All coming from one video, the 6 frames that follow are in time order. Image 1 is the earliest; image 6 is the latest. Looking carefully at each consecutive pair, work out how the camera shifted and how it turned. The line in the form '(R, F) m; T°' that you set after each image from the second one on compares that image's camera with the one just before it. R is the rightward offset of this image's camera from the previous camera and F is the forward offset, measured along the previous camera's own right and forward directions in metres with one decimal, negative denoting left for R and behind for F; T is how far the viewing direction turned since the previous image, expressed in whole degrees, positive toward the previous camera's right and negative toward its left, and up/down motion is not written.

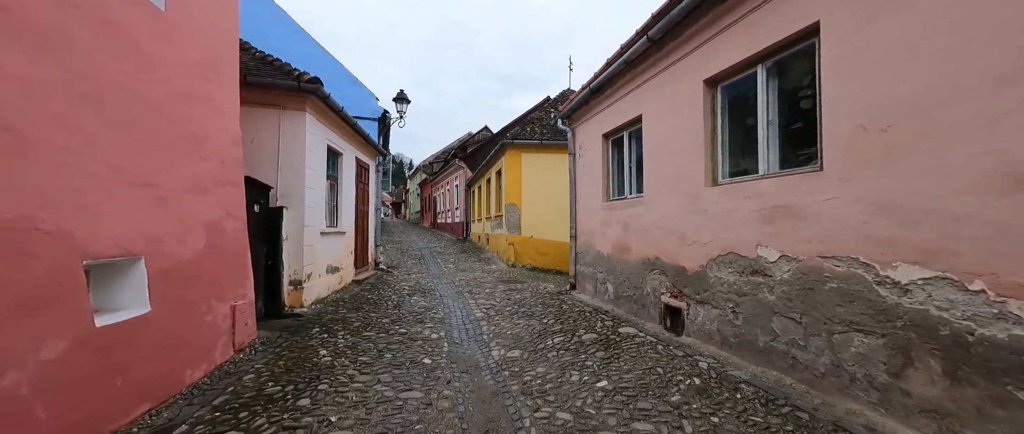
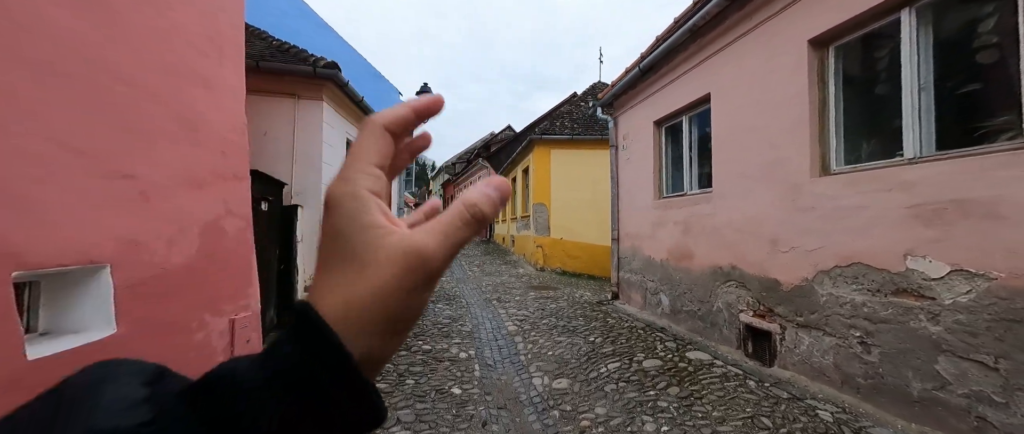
(-0.2, +0.8) m; -3°
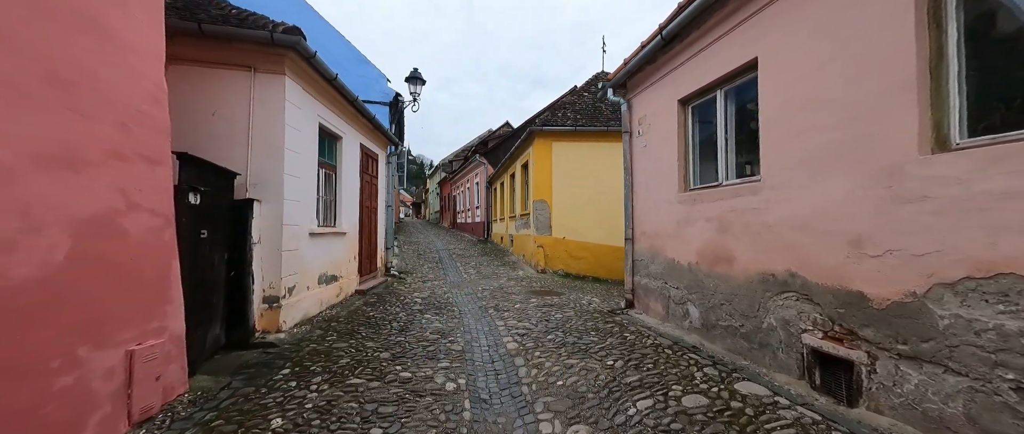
(0.0, +0.9) m; 0°
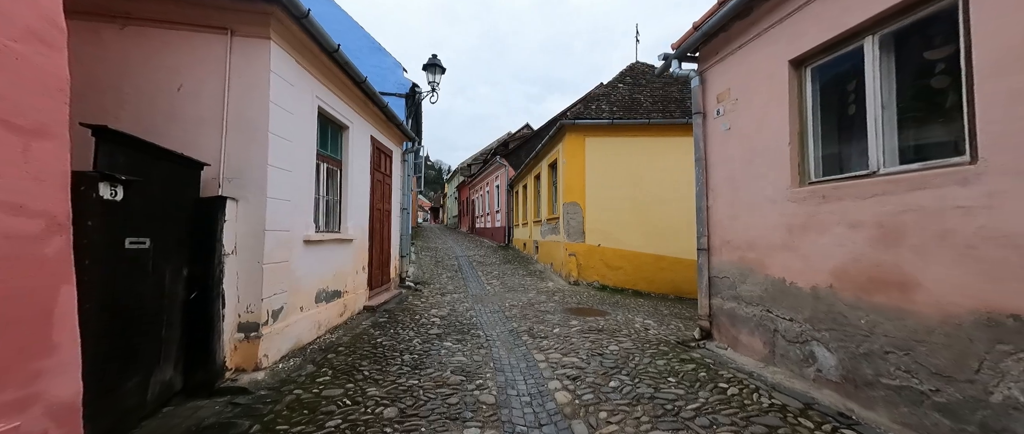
(-0.3, +1.2) m; -3°
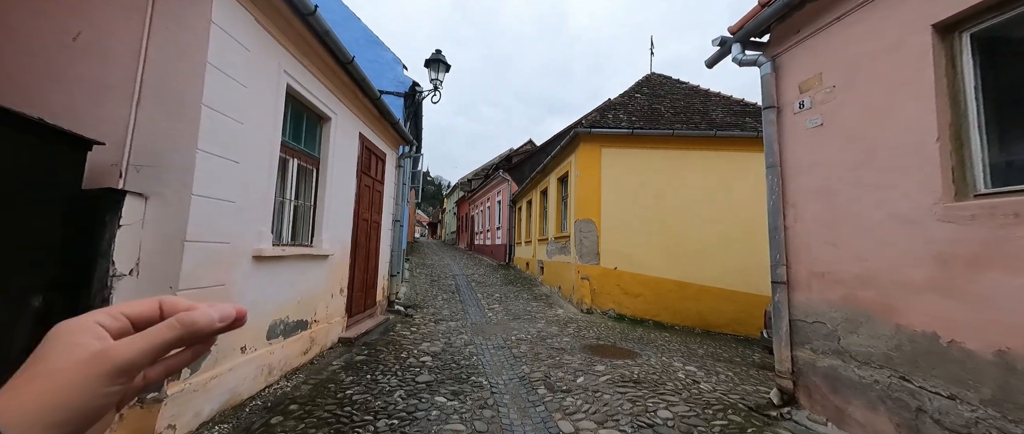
(-0.2, +1.1) m; 0°
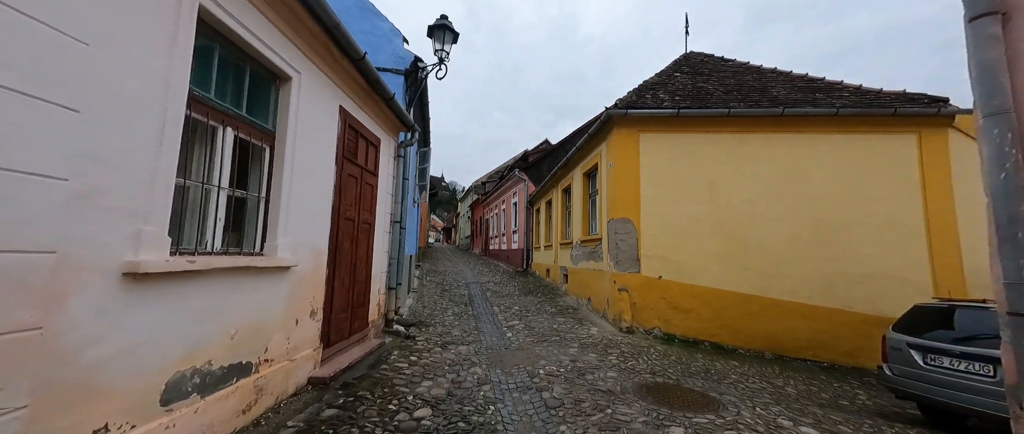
(-0.2, +1.4) m; -2°
